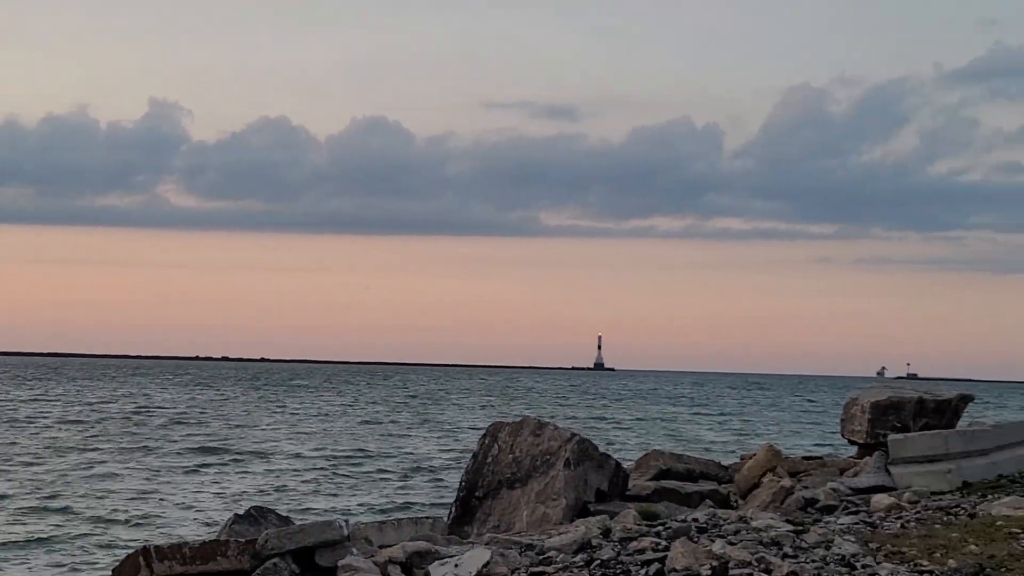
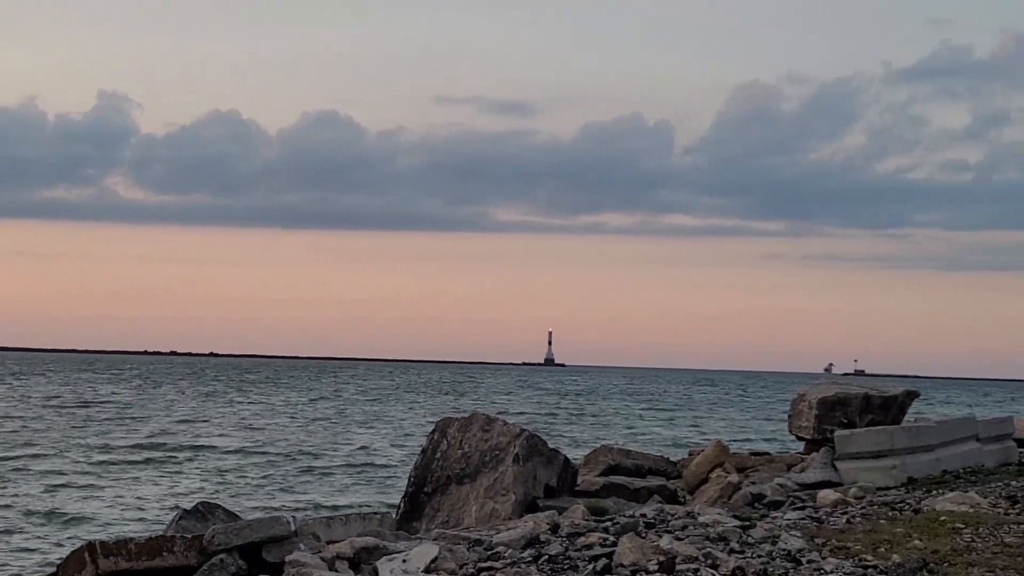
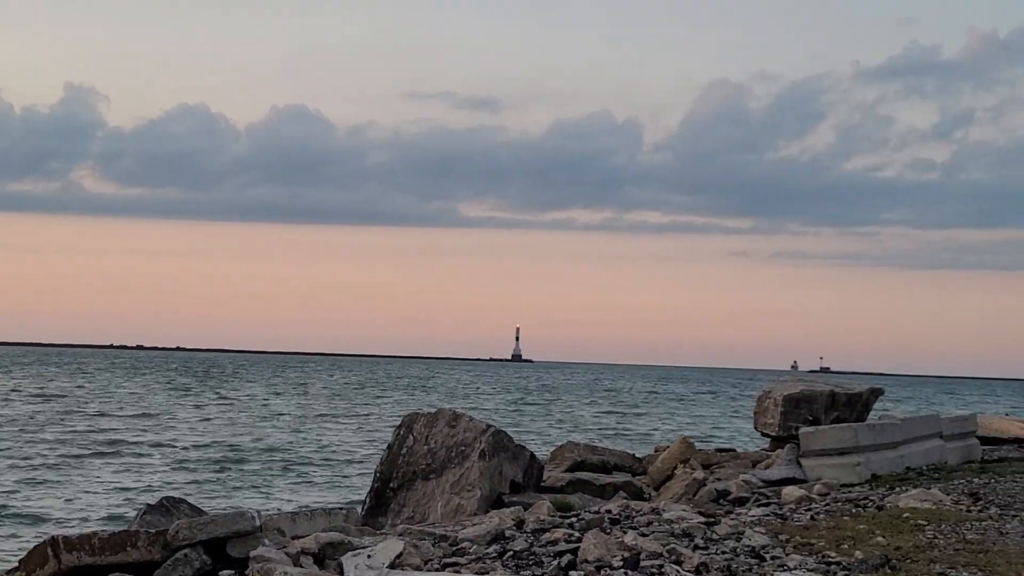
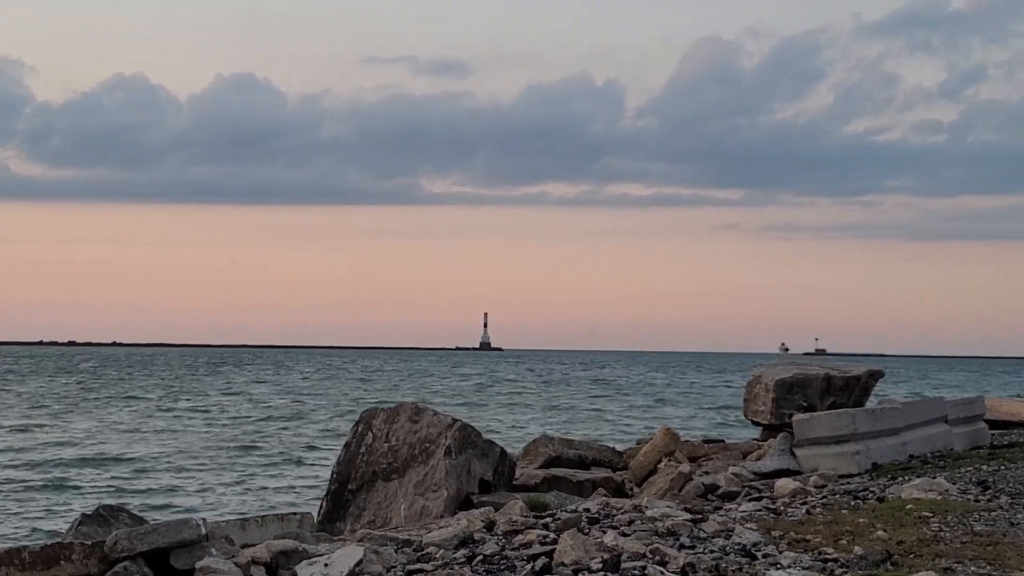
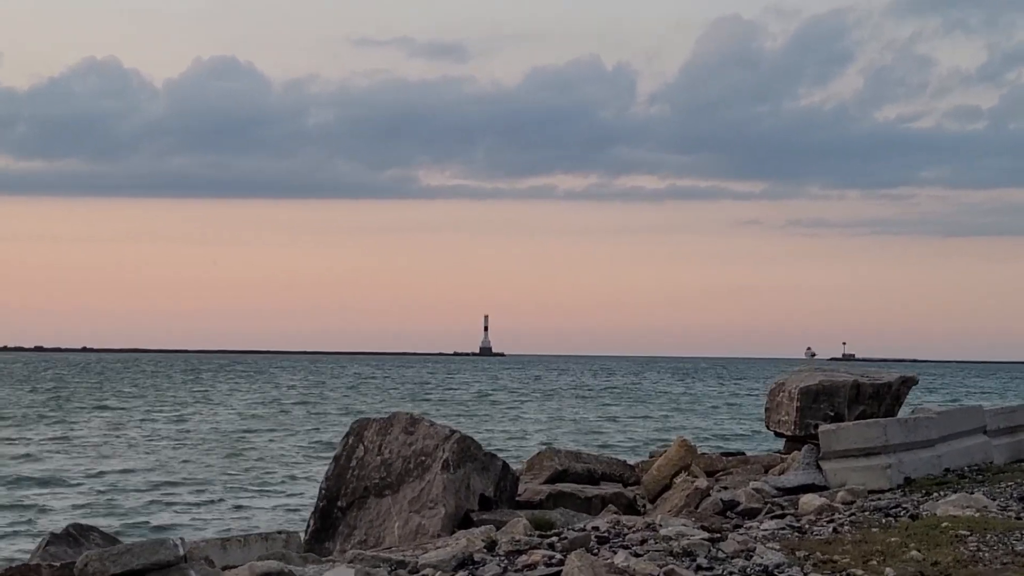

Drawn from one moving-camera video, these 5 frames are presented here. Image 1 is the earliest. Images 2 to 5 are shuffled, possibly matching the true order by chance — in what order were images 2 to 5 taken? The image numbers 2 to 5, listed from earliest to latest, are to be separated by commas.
2, 3, 4, 5
